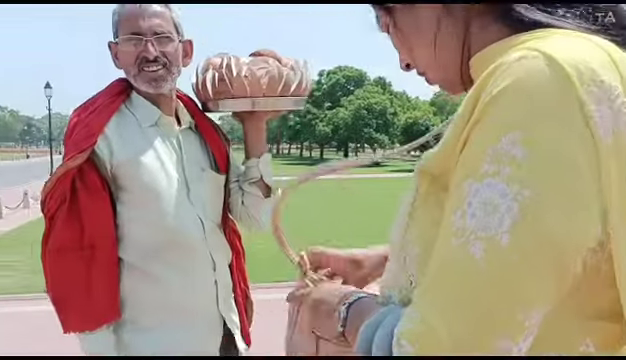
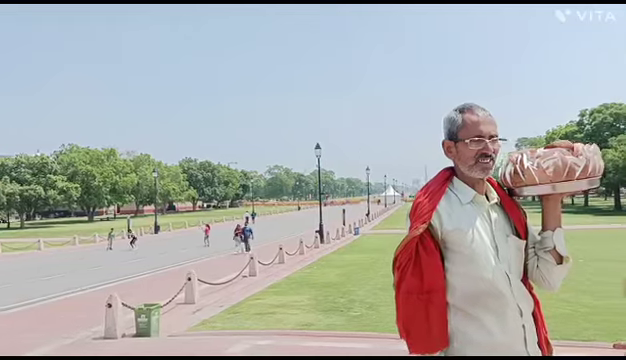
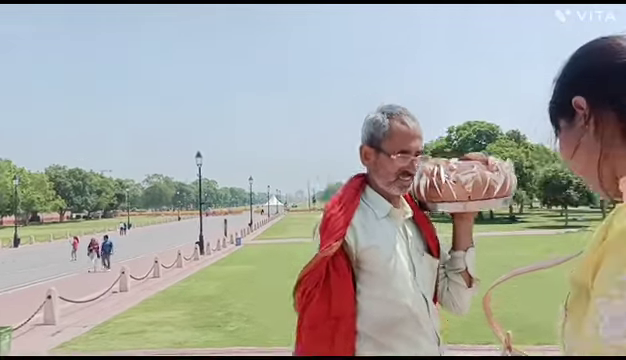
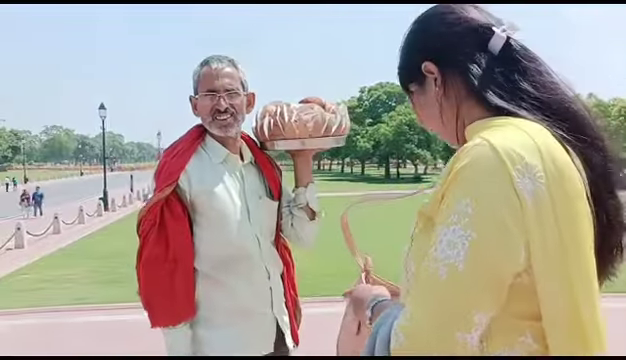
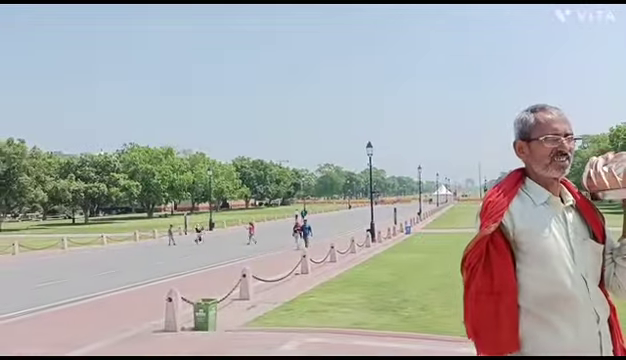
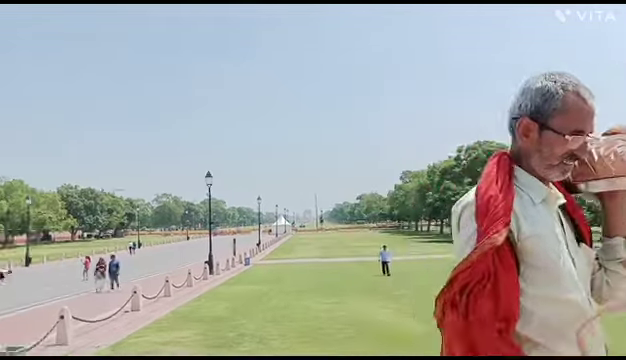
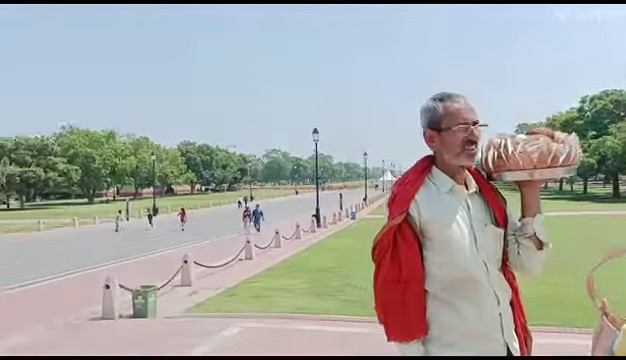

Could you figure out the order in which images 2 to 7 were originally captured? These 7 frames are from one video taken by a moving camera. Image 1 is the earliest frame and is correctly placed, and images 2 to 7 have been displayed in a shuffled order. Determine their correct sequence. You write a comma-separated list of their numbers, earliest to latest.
4, 7, 5, 2, 3, 6
